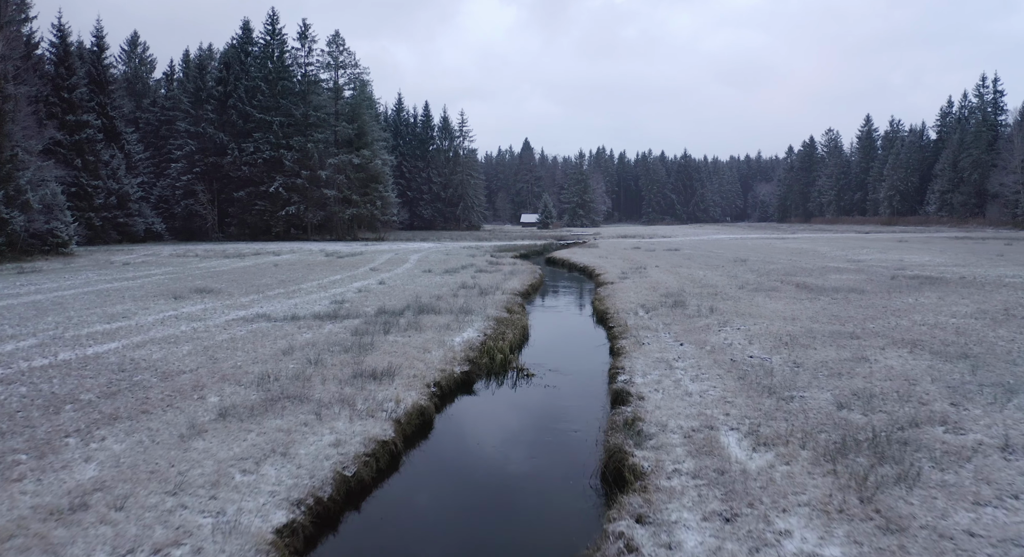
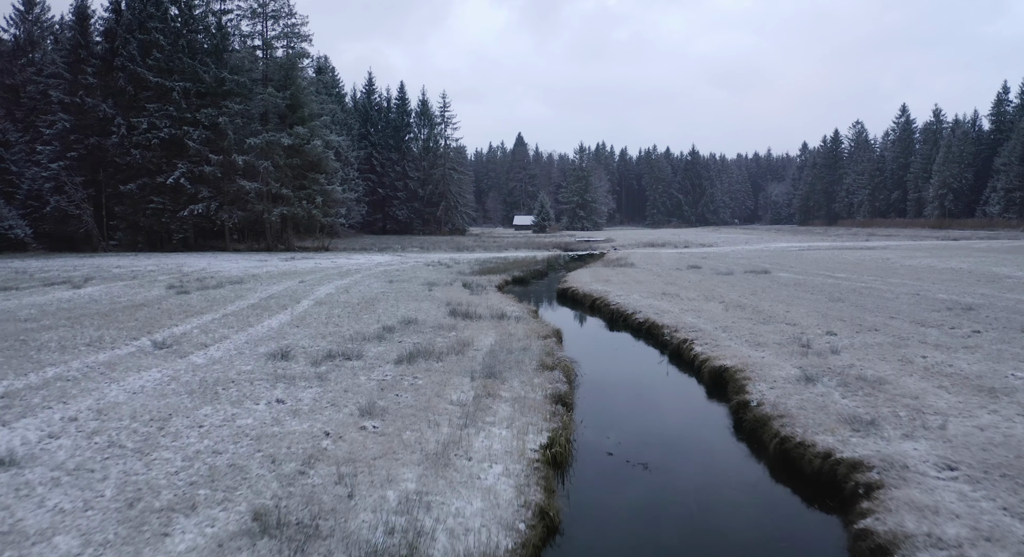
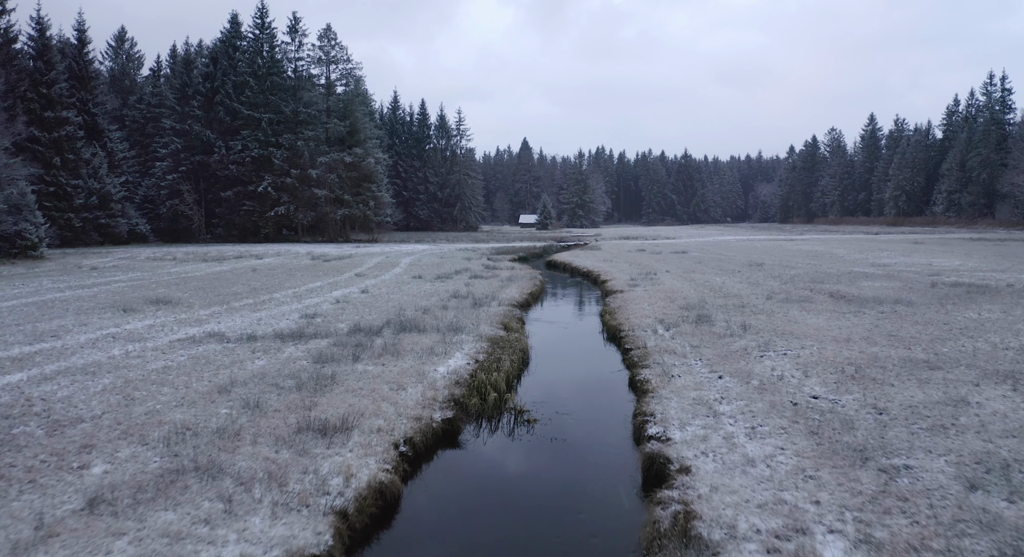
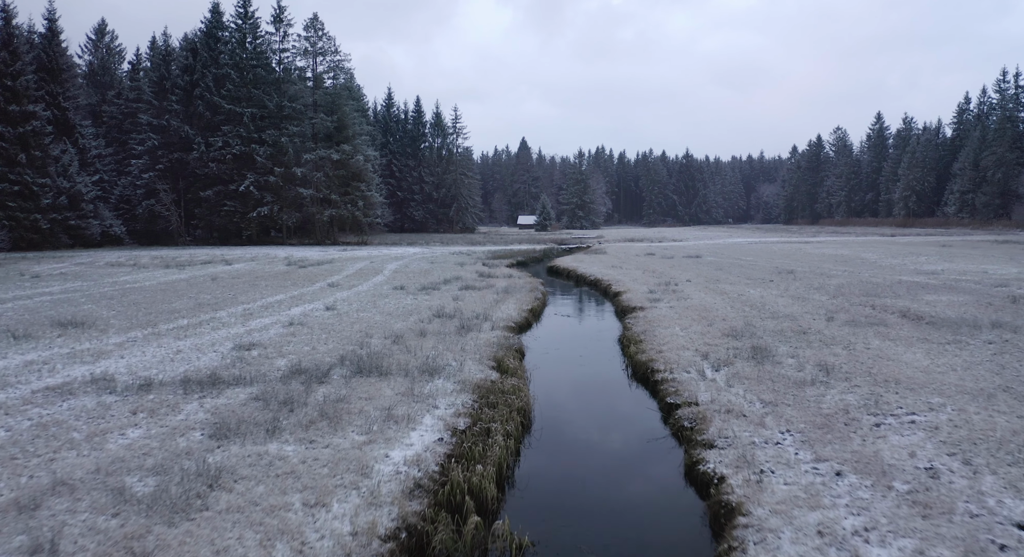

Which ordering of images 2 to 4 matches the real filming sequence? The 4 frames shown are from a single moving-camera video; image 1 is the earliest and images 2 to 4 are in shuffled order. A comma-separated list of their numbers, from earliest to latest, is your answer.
3, 4, 2
